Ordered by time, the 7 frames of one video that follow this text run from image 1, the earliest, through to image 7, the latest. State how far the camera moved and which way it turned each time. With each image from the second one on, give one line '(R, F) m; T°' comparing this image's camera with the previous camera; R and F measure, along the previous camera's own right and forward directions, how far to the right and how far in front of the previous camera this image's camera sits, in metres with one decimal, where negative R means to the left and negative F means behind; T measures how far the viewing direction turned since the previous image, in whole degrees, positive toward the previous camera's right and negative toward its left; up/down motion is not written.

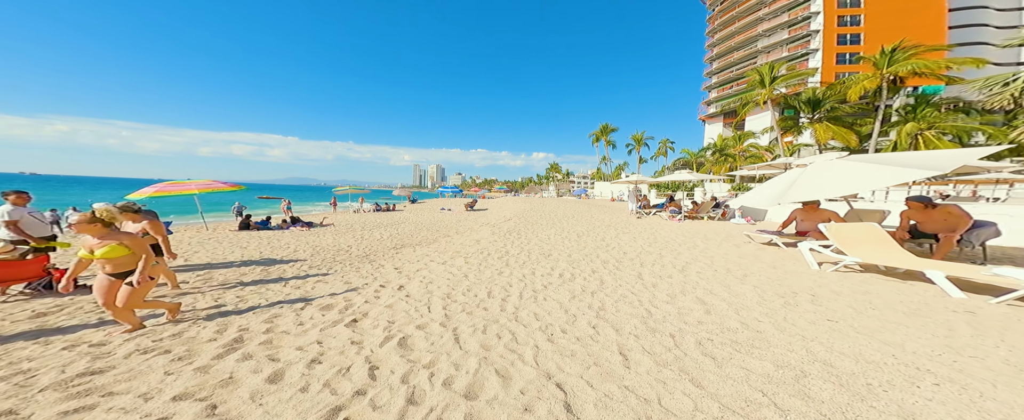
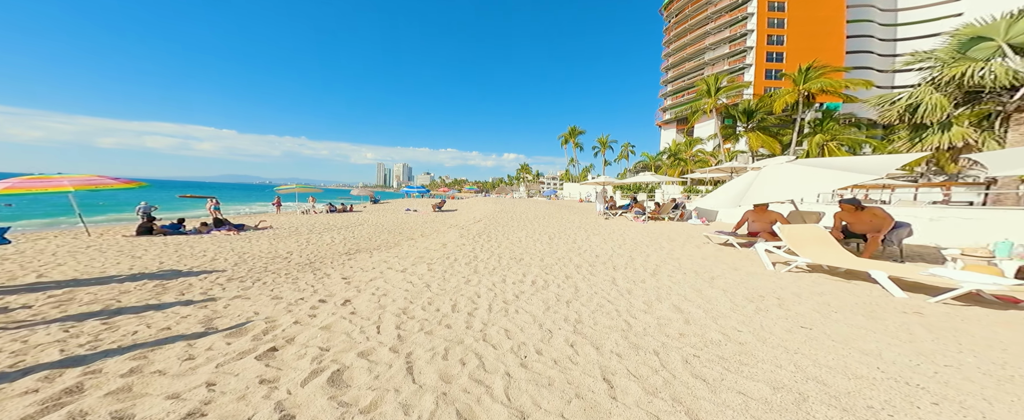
(0.0, +0.3) m; +5°
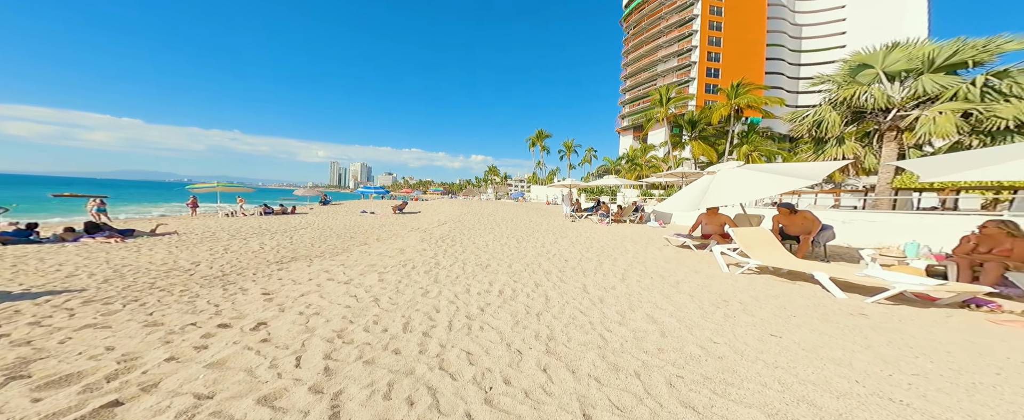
(0.0, +0.3) m; +6°
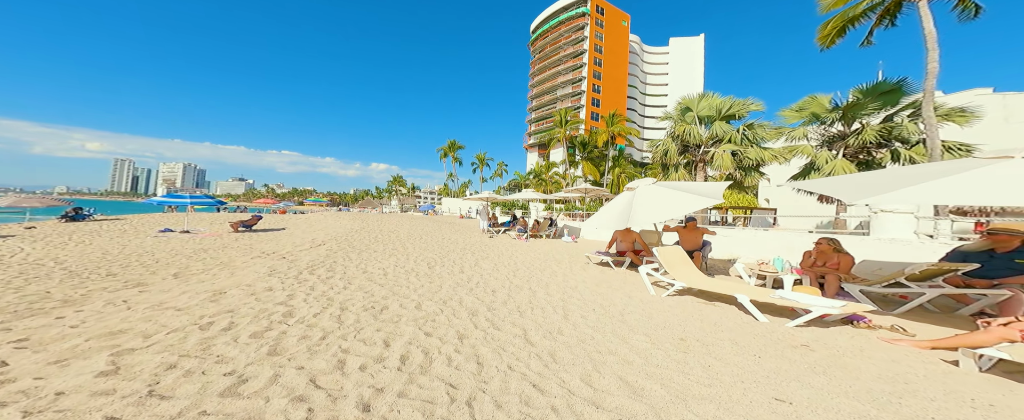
(-0.1, +1.1) m; +16°
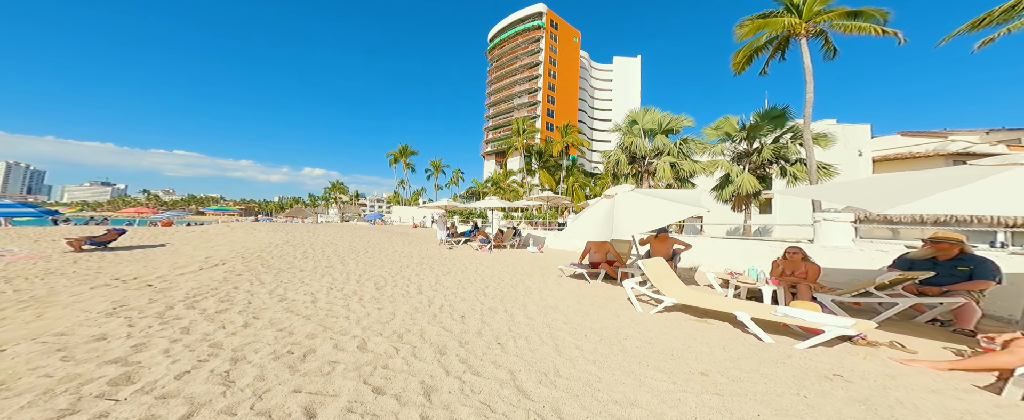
(-0.2, +0.8) m; +8°
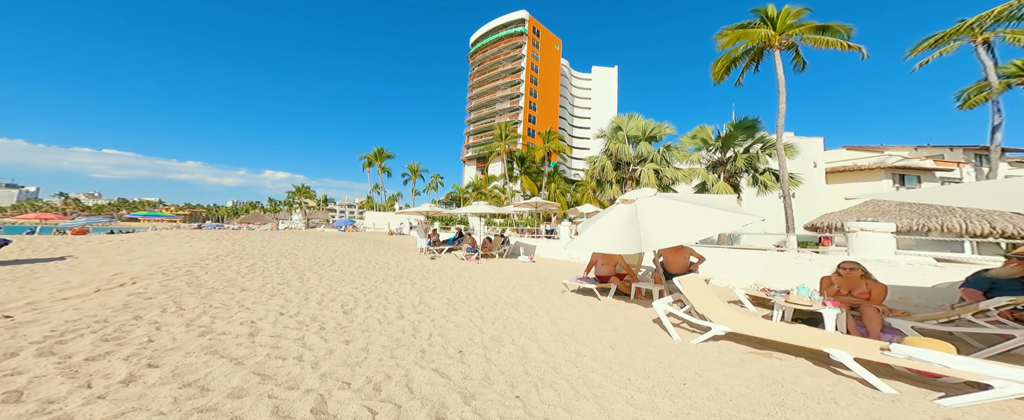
(-0.4, +1.0) m; +4°
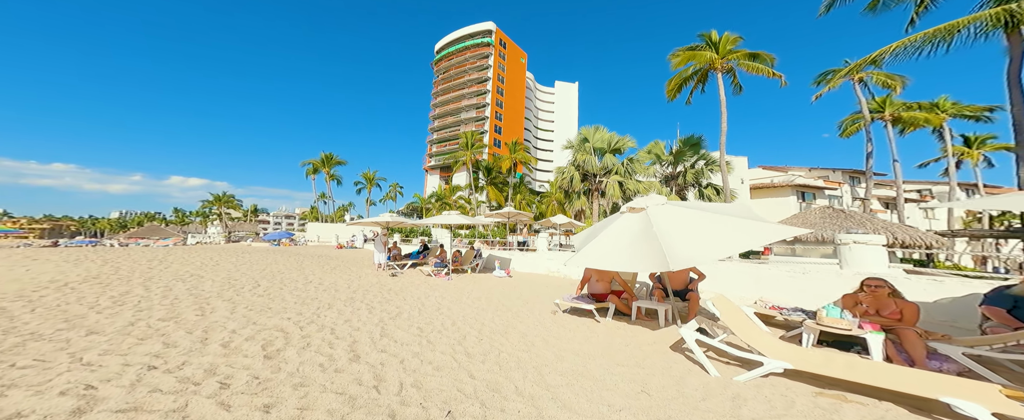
(-0.4, +1.1) m; +8°
